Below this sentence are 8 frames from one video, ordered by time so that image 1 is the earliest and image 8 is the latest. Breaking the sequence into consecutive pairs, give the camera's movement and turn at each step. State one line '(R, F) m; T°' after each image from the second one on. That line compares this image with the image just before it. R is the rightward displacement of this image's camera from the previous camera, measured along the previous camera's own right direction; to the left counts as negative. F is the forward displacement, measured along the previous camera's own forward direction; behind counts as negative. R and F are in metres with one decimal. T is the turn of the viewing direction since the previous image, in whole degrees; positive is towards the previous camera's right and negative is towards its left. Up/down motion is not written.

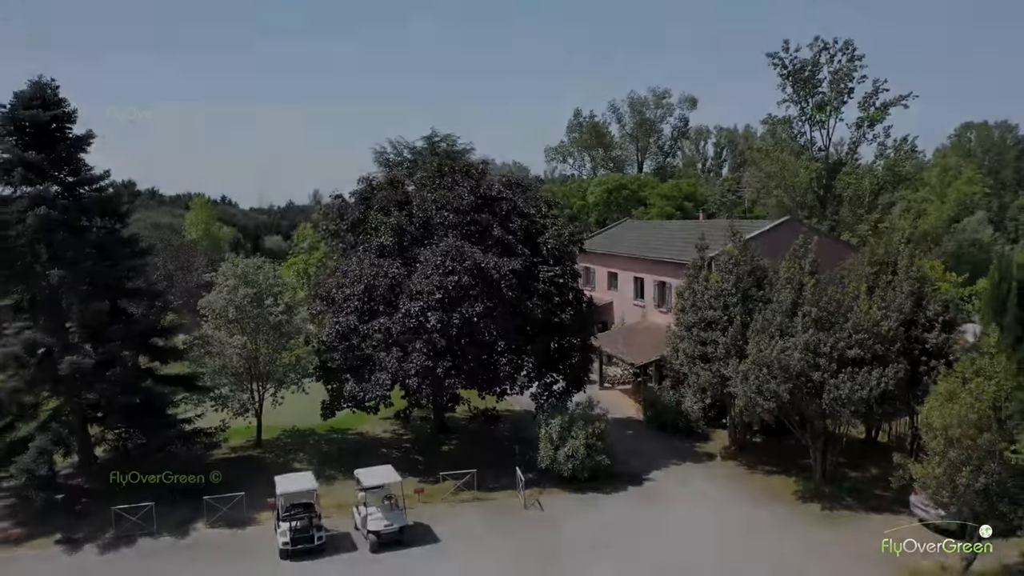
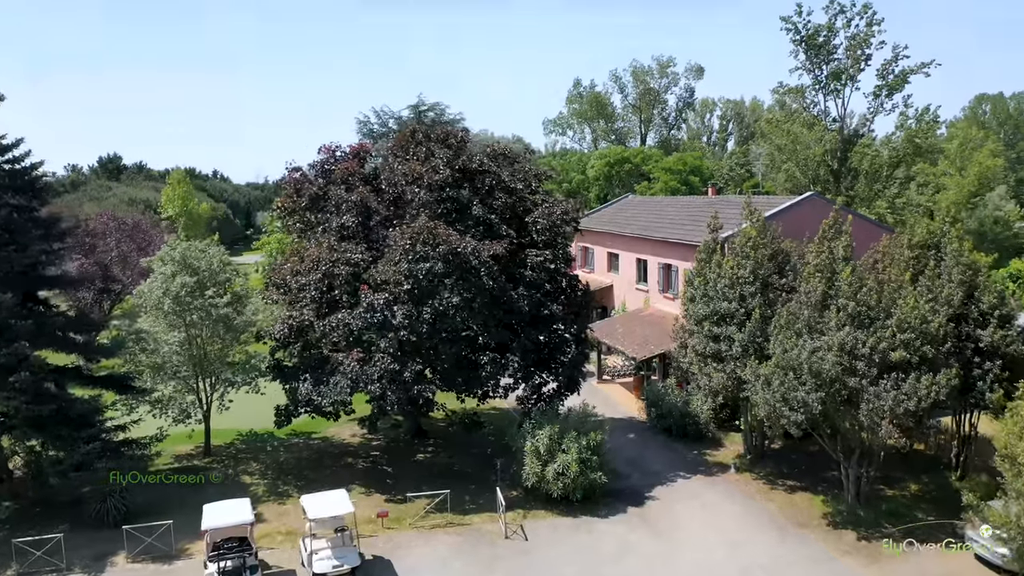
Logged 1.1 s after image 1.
(+0.5, +3.3) m; 0°
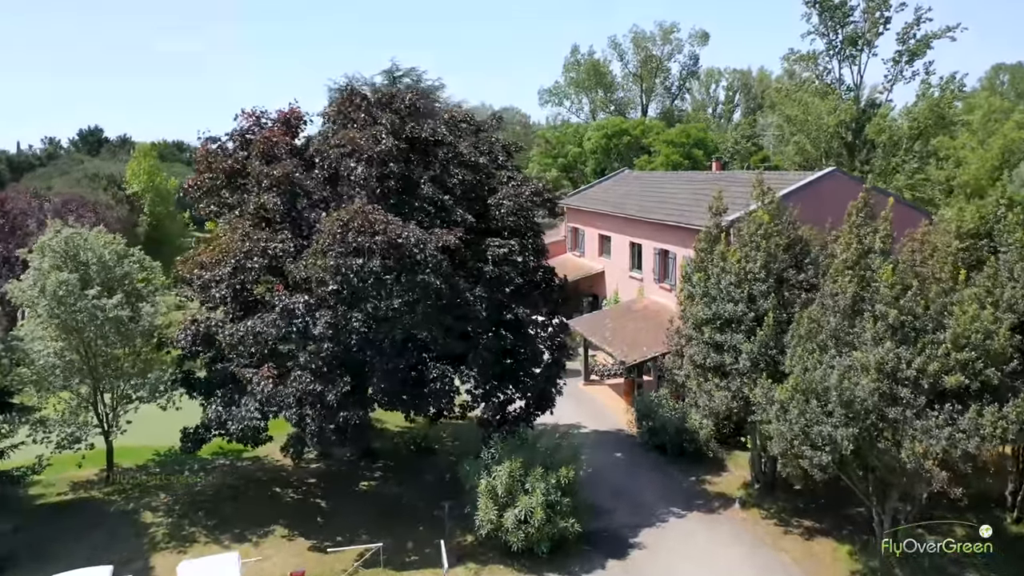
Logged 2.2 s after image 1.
(+1.0, +3.8) m; 0°
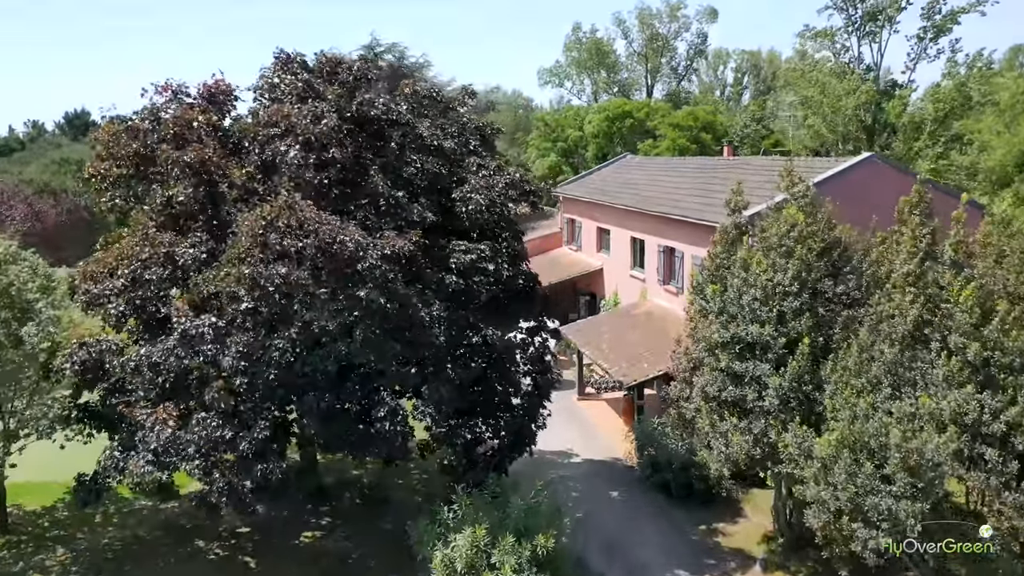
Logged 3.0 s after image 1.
(+0.6, +3.3) m; 0°
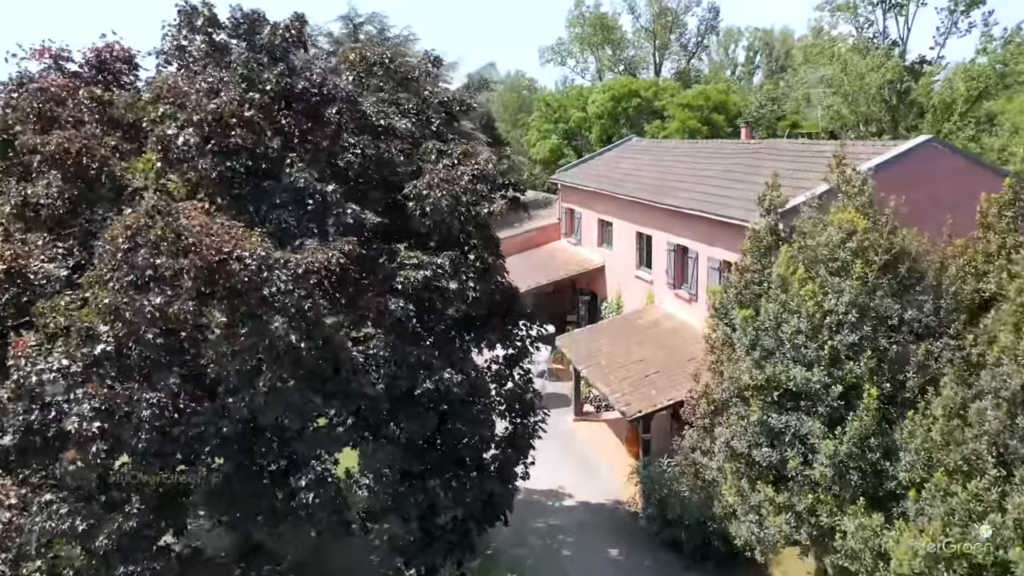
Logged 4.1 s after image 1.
(+0.5, +3.2) m; 0°
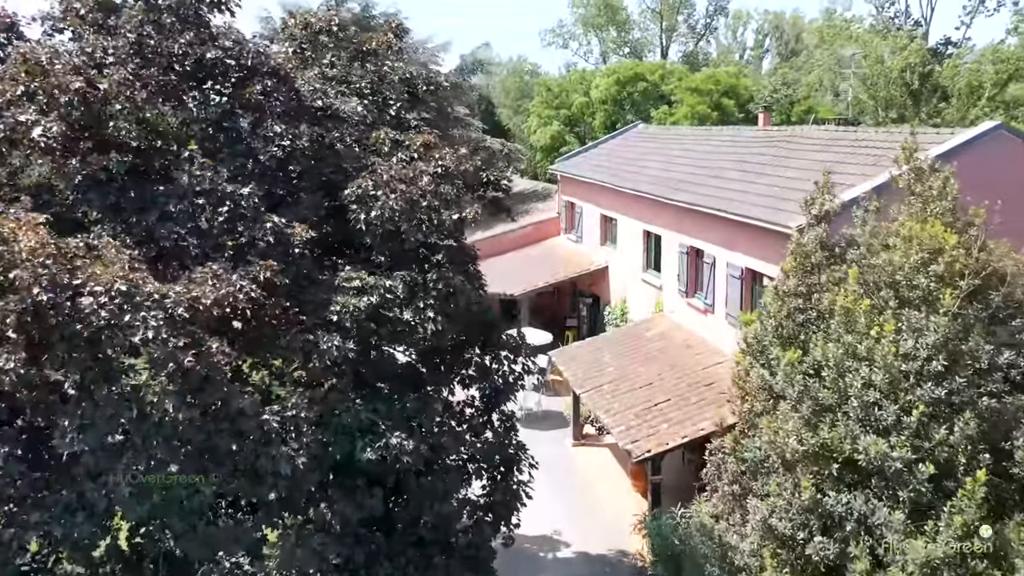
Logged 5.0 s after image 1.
(+0.3, +2.5) m; 0°
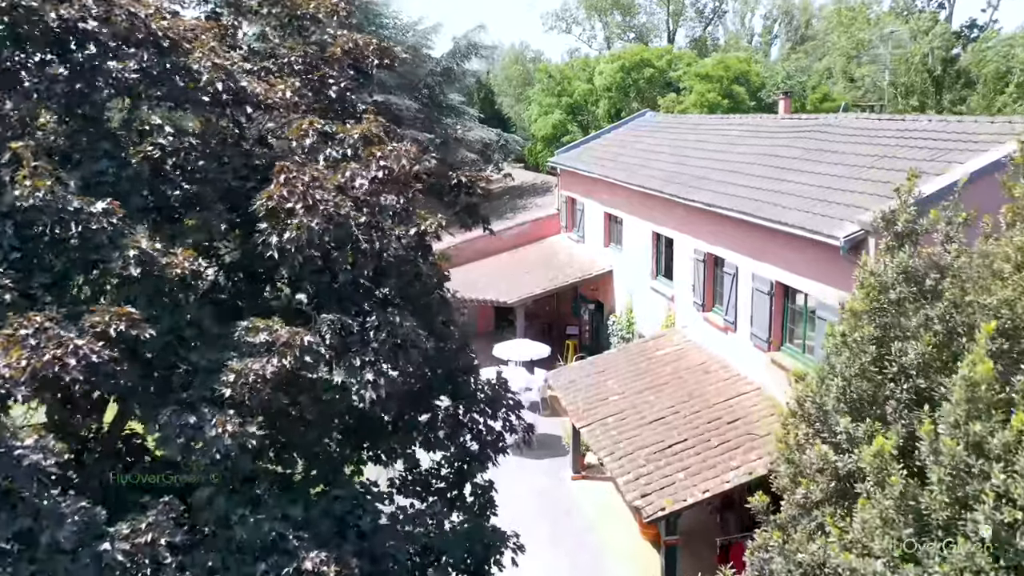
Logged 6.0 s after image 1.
(+0.2, +2.3) m; 0°
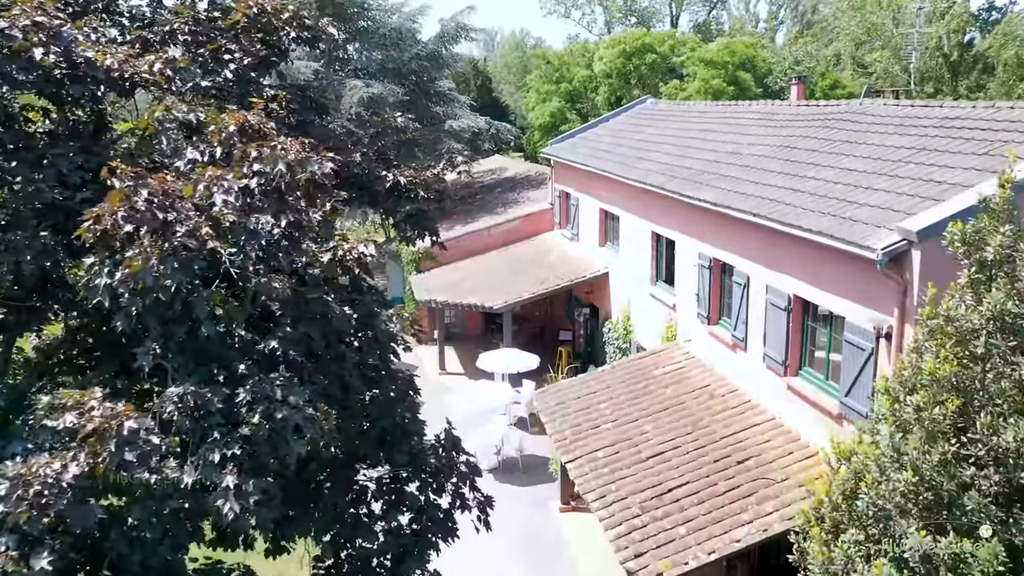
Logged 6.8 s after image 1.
(+0.4, +1.8) m; 0°
